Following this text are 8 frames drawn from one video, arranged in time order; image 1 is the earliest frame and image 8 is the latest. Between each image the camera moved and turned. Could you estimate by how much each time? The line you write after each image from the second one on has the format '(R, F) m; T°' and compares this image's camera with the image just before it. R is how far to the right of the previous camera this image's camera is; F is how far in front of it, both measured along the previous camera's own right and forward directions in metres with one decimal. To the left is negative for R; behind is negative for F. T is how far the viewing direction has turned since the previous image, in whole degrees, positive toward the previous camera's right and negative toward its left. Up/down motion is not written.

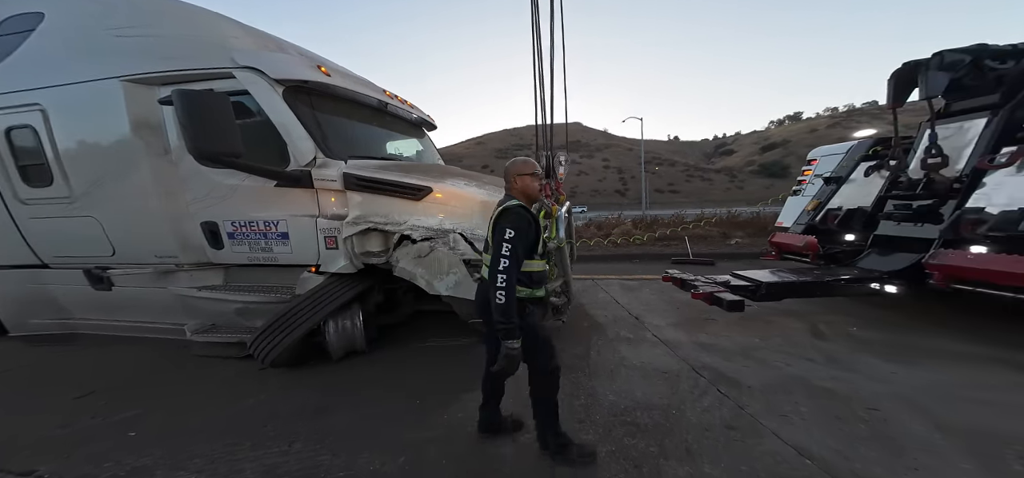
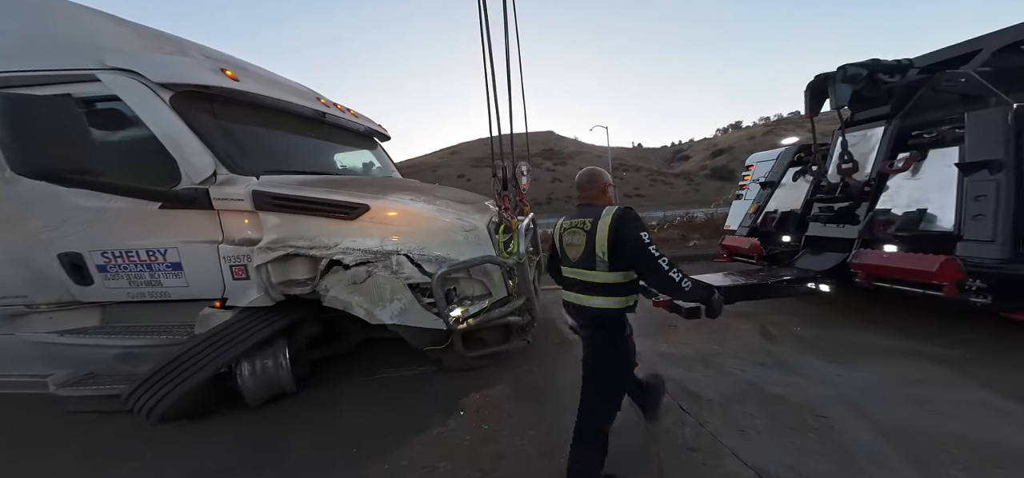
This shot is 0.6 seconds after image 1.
(+0.1, +0.2) m; +6°
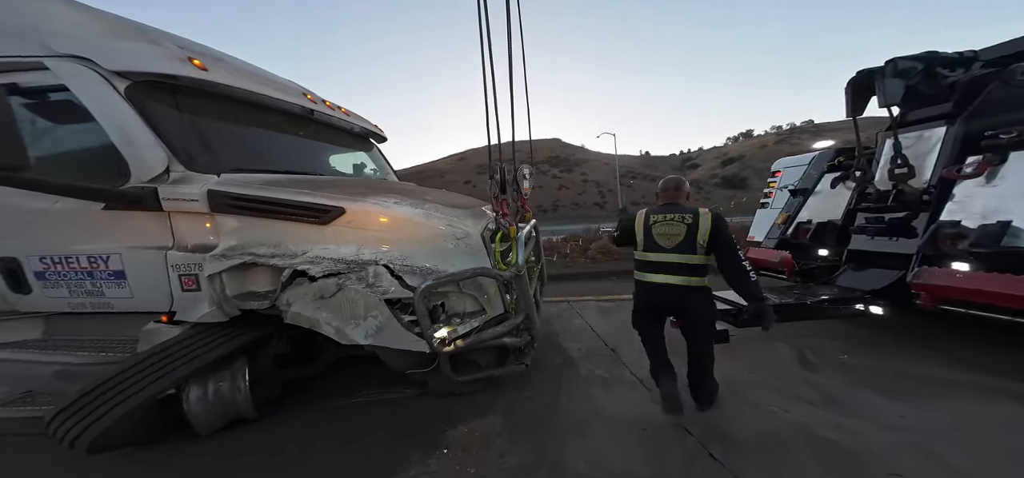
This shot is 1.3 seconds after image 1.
(+0.1, +0.3) m; -1°
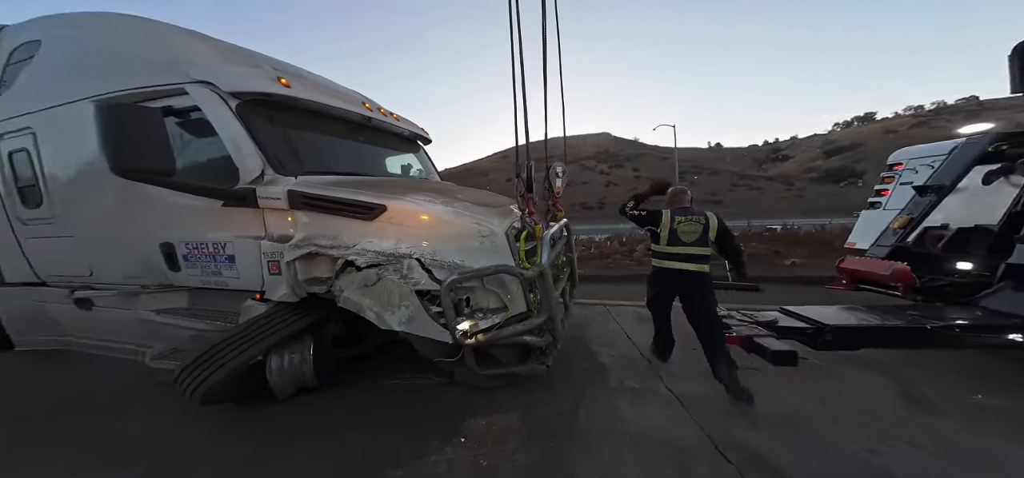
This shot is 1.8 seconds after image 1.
(+0.2, 0.0) m; -12°
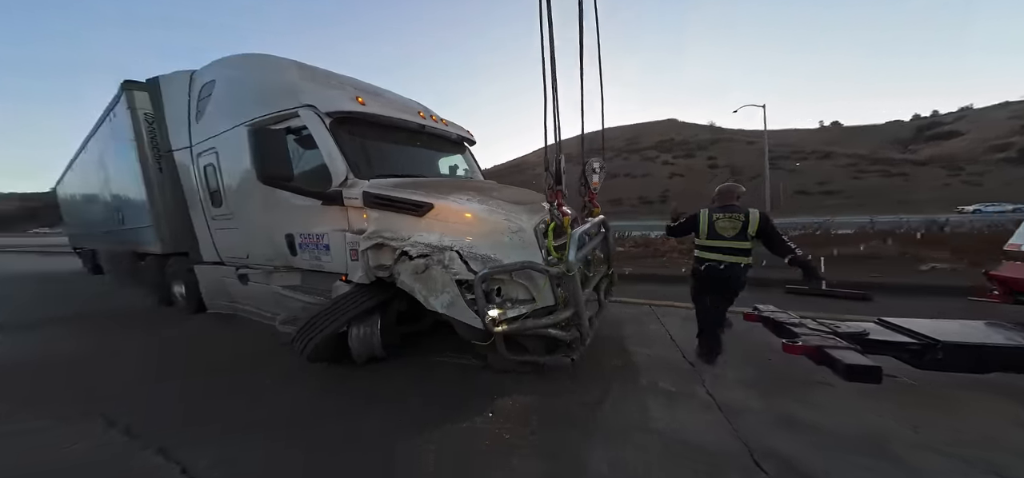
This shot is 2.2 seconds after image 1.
(+0.3, -0.1) m; -13°
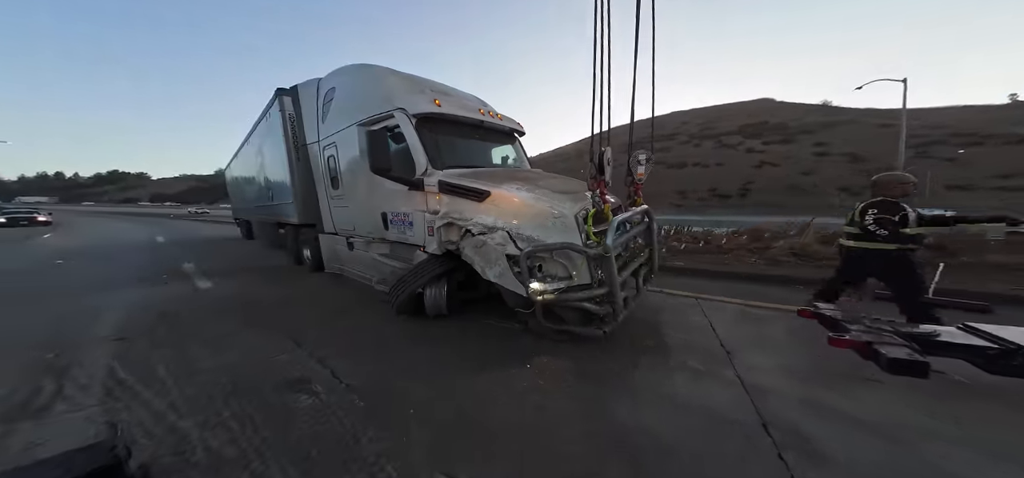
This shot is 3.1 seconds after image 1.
(+0.2, -0.4) m; -12°
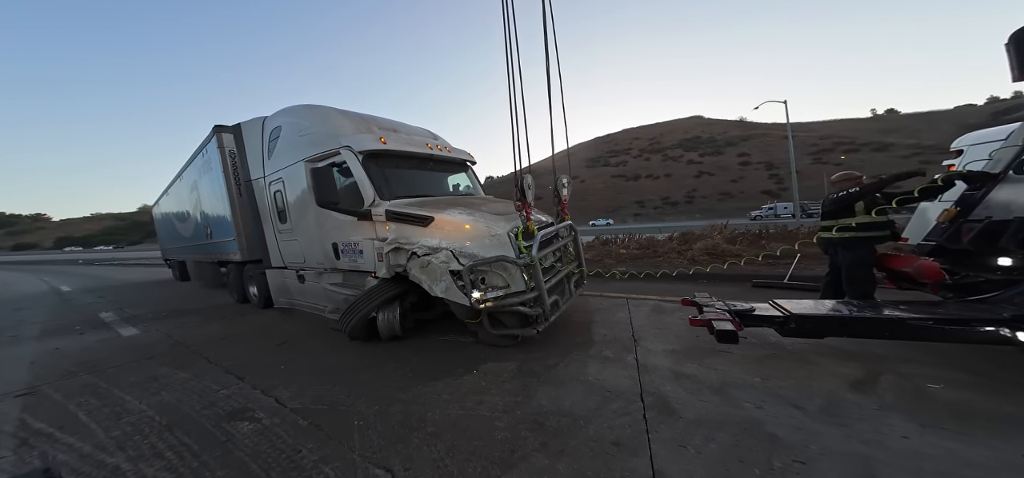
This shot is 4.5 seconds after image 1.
(+0.3, -0.4) m; +7°
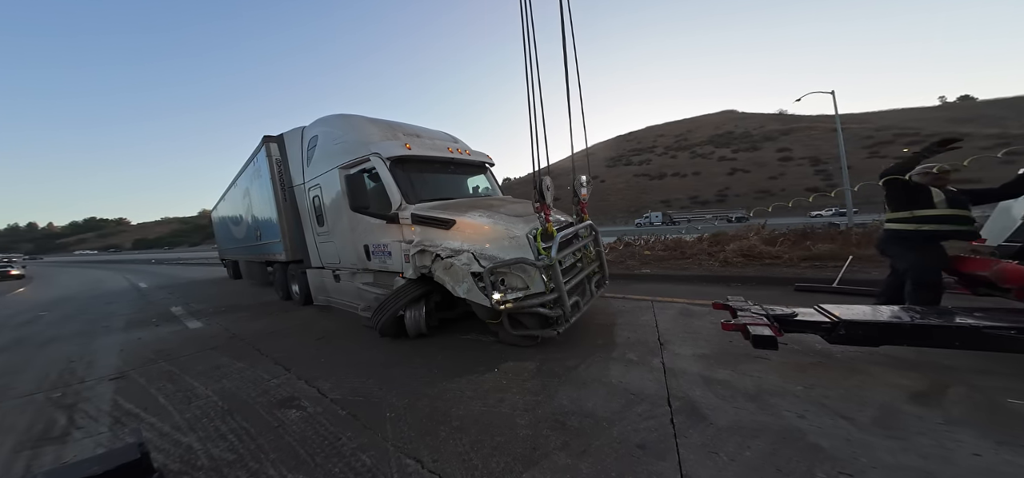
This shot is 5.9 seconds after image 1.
(+0.1, 0.0) m; -5°
